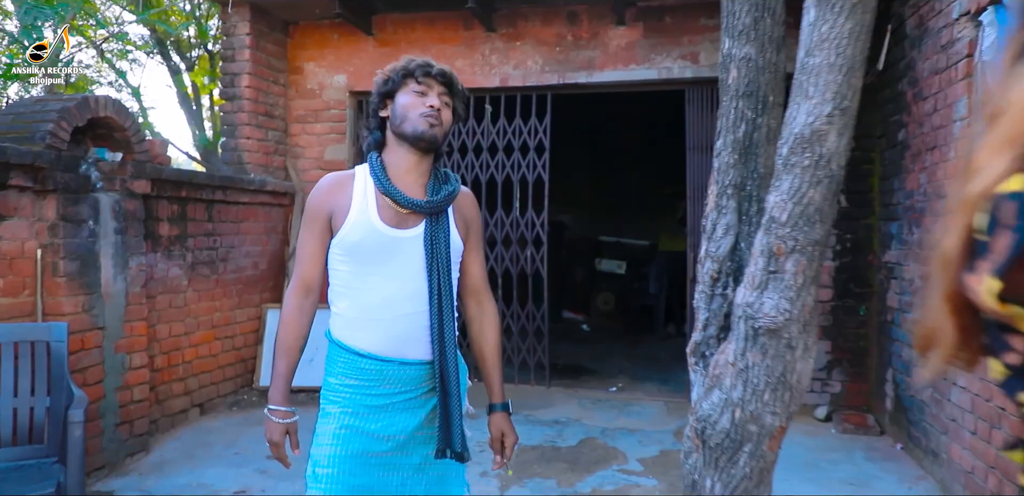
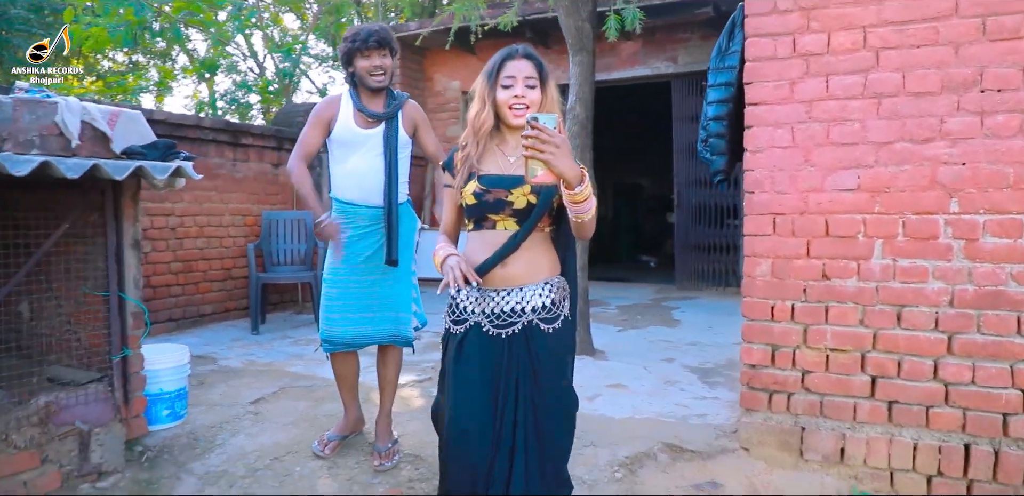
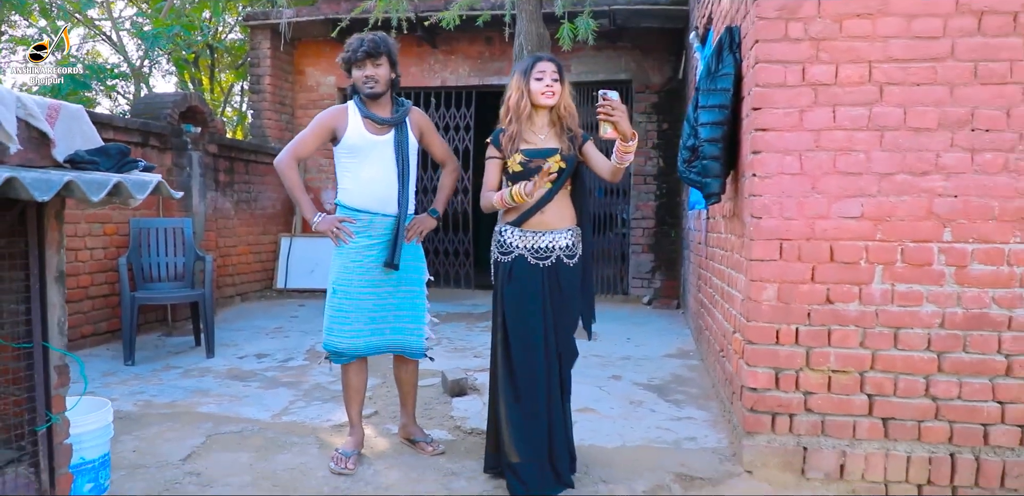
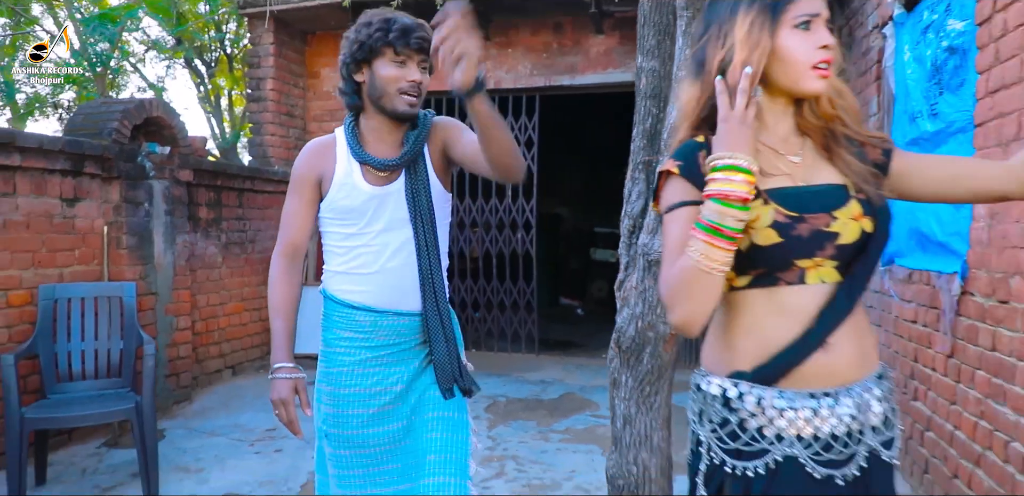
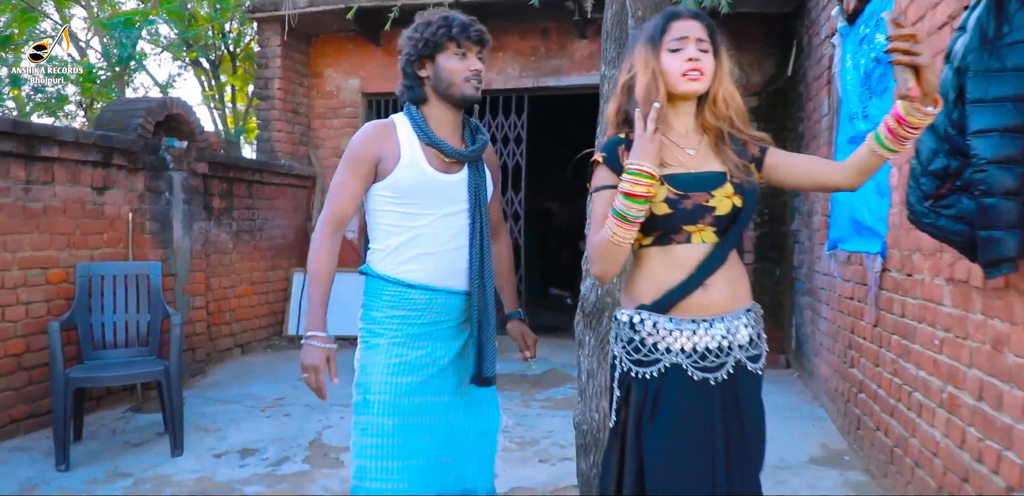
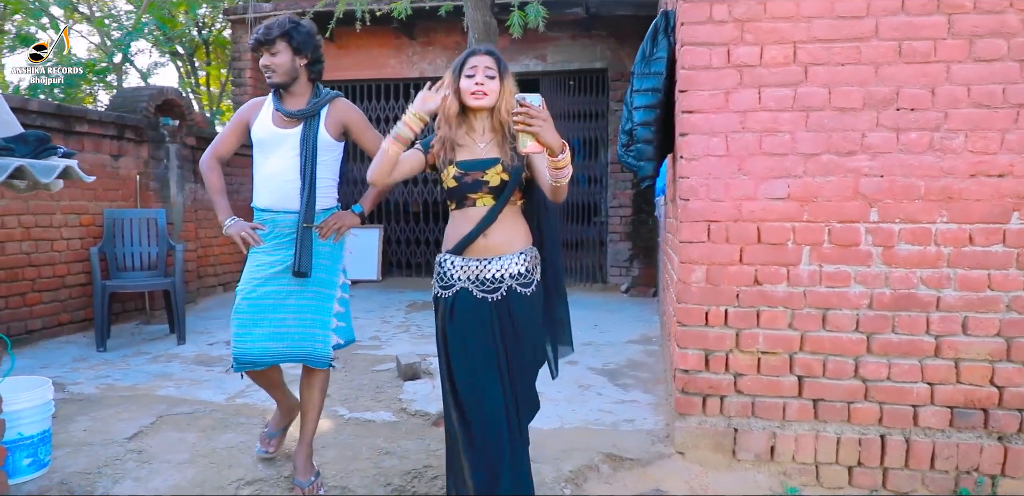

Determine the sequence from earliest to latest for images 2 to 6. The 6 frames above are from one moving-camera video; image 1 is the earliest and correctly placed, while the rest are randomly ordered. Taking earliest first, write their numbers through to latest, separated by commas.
4, 5, 3, 6, 2
